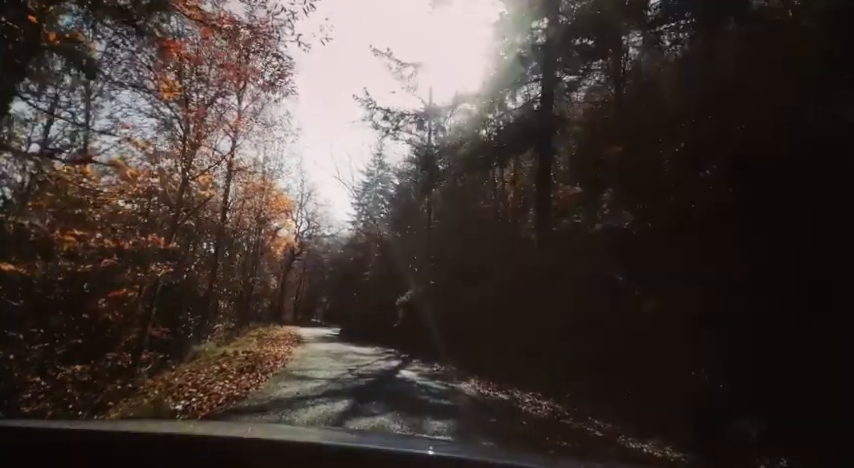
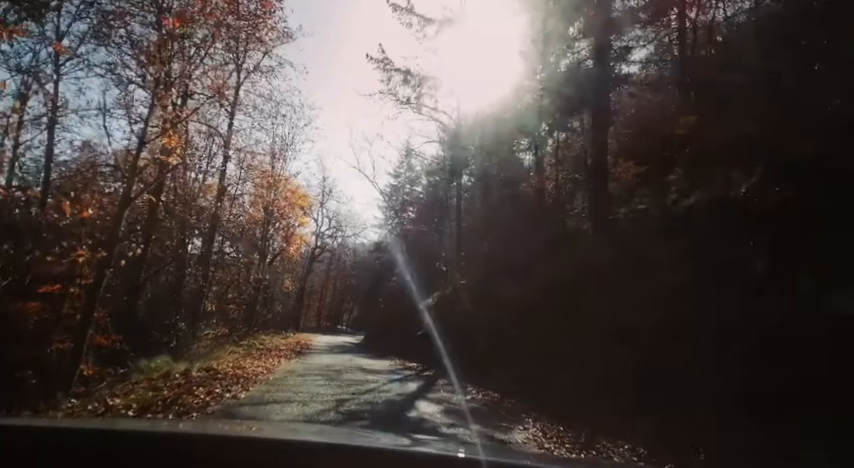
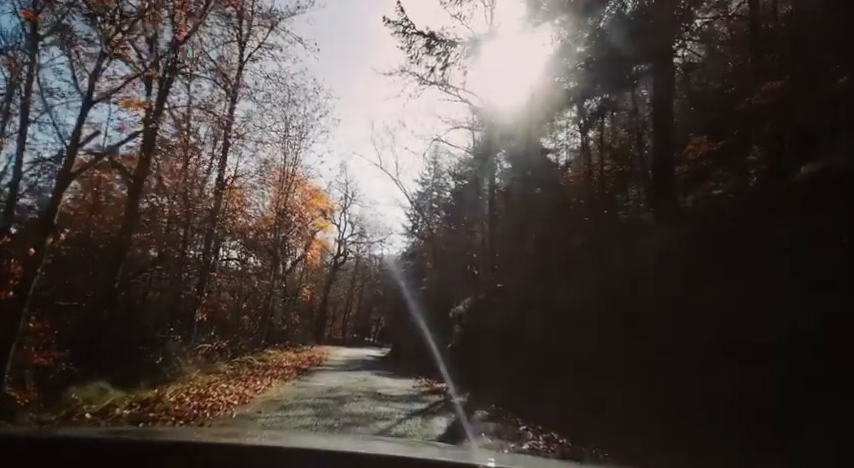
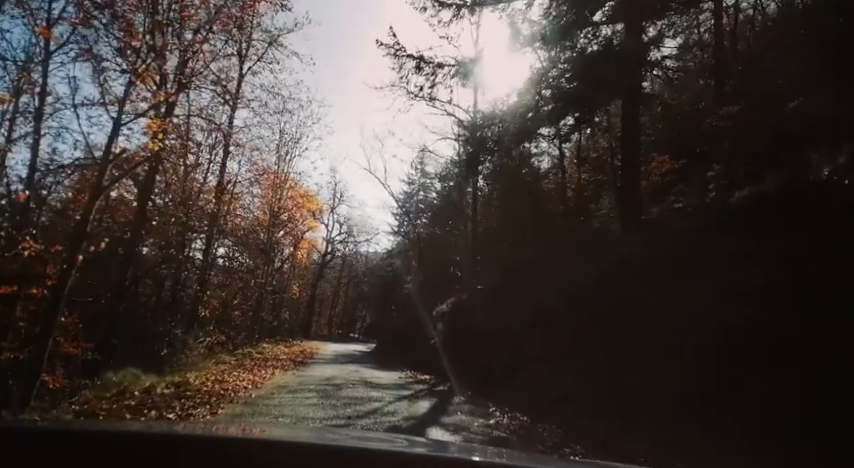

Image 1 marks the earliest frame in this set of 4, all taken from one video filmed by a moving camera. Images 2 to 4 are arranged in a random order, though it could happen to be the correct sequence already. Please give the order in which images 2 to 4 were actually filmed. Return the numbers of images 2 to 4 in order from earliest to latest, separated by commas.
2, 4, 3
